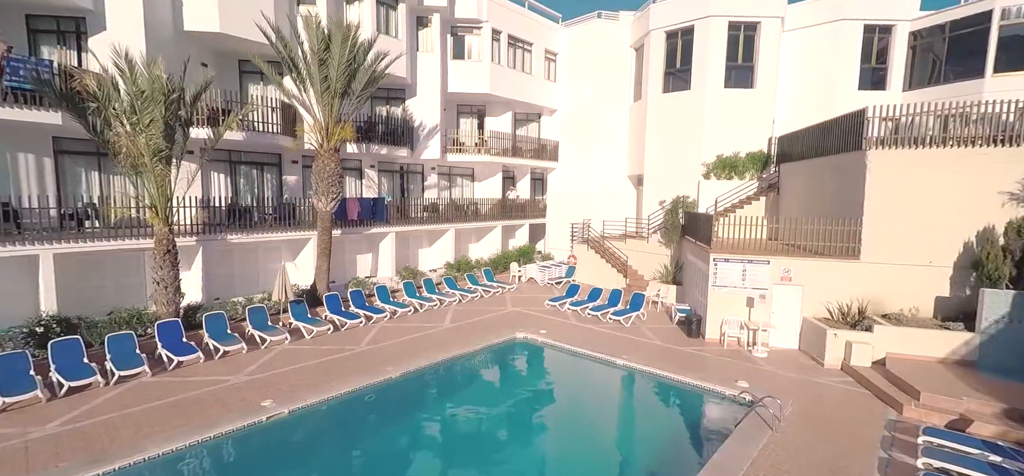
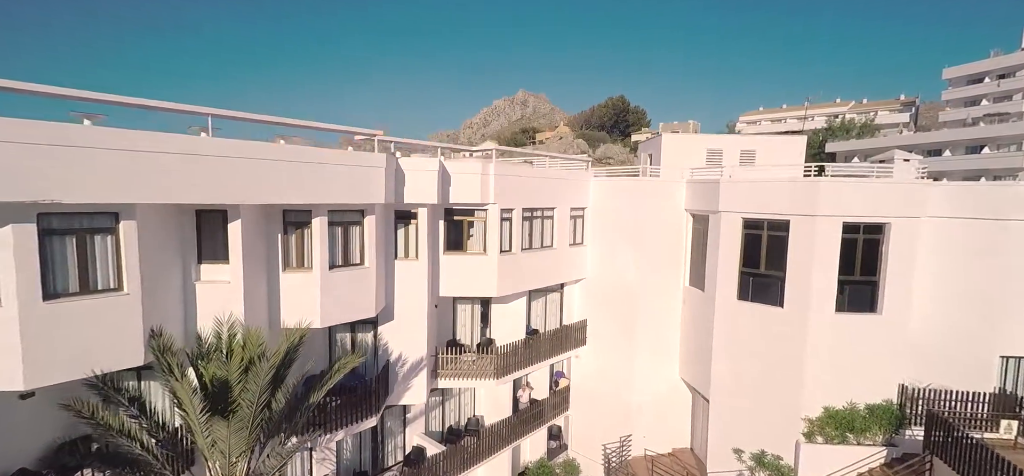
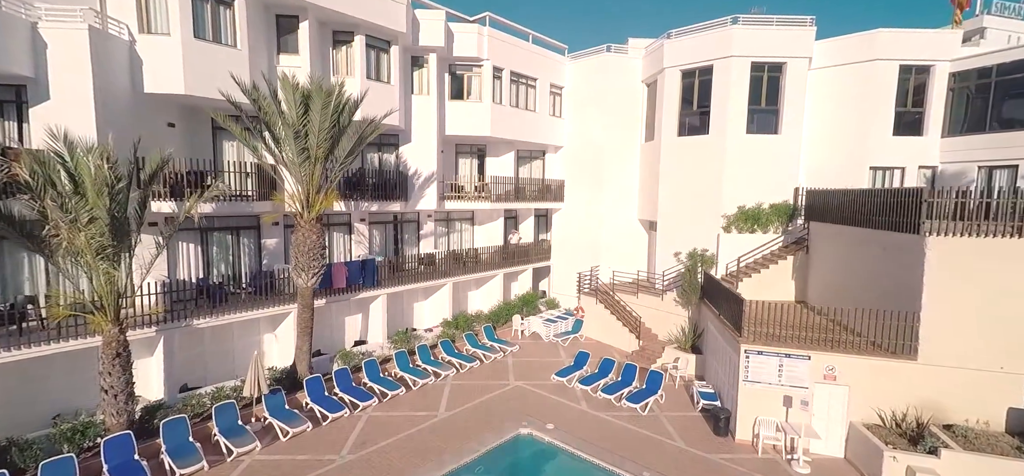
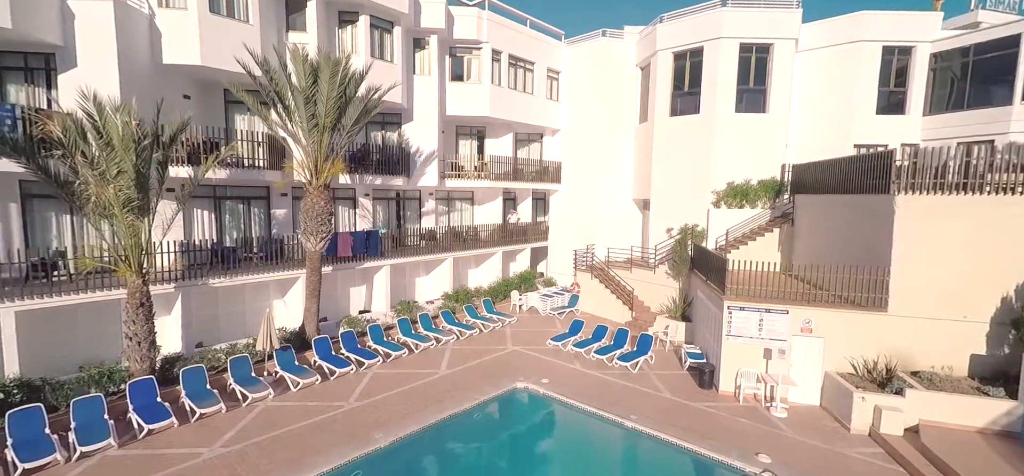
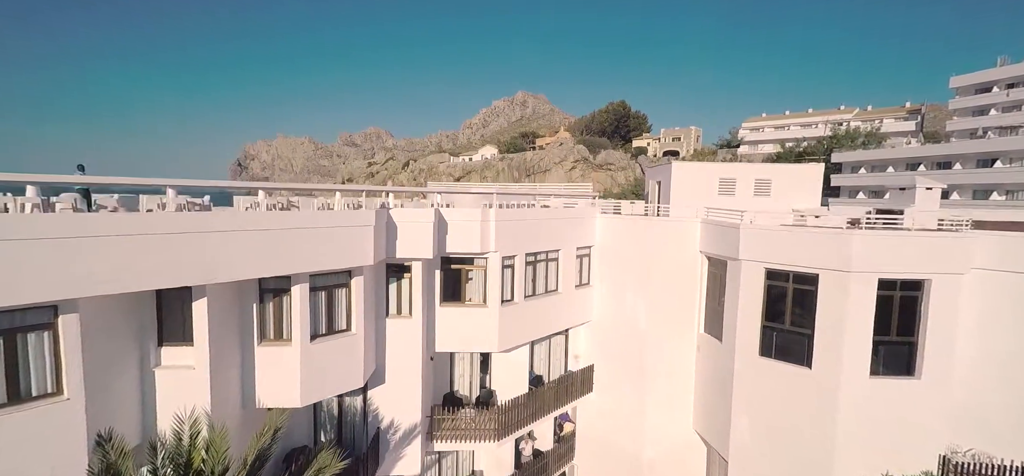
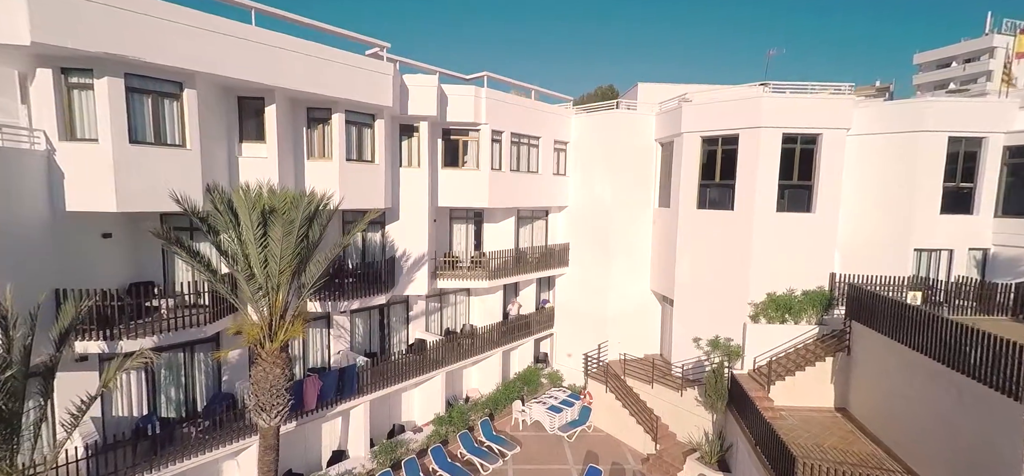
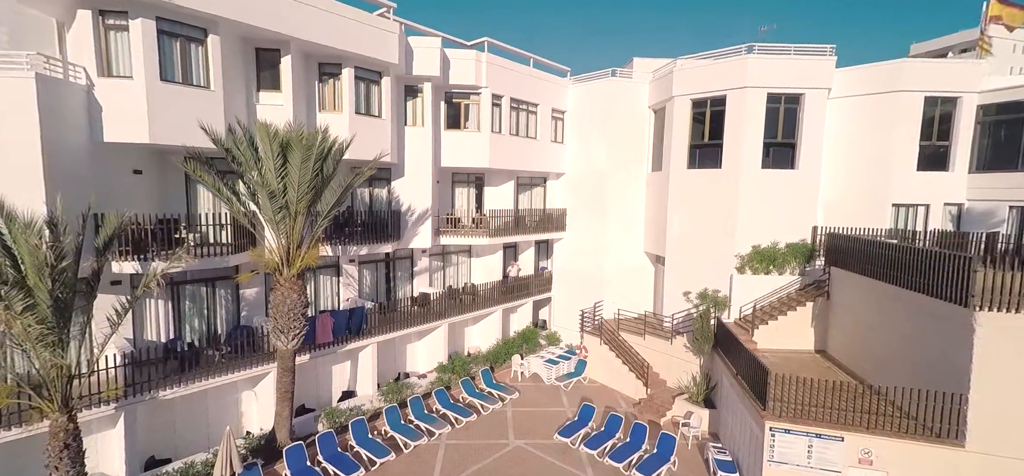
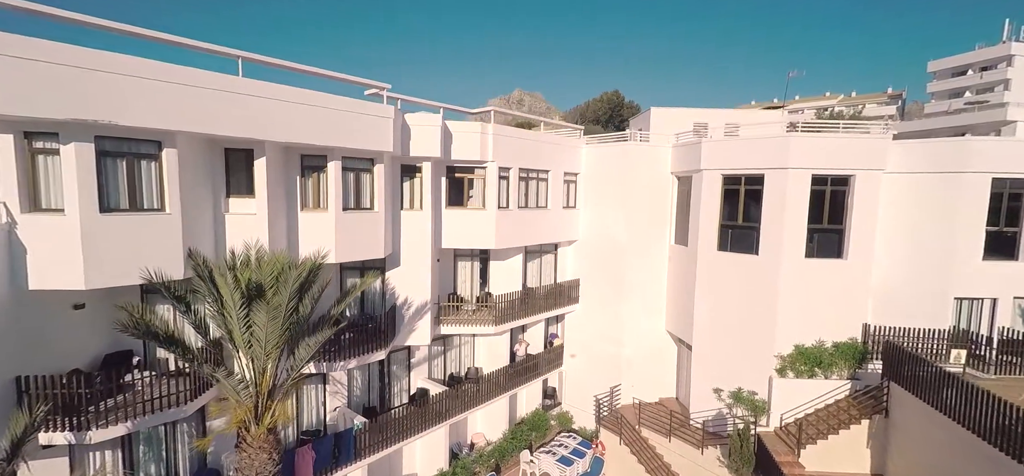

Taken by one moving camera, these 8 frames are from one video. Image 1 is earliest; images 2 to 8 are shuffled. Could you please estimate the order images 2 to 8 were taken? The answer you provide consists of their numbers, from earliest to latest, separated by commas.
4, 3, 7, 6, 8, 2, 5
